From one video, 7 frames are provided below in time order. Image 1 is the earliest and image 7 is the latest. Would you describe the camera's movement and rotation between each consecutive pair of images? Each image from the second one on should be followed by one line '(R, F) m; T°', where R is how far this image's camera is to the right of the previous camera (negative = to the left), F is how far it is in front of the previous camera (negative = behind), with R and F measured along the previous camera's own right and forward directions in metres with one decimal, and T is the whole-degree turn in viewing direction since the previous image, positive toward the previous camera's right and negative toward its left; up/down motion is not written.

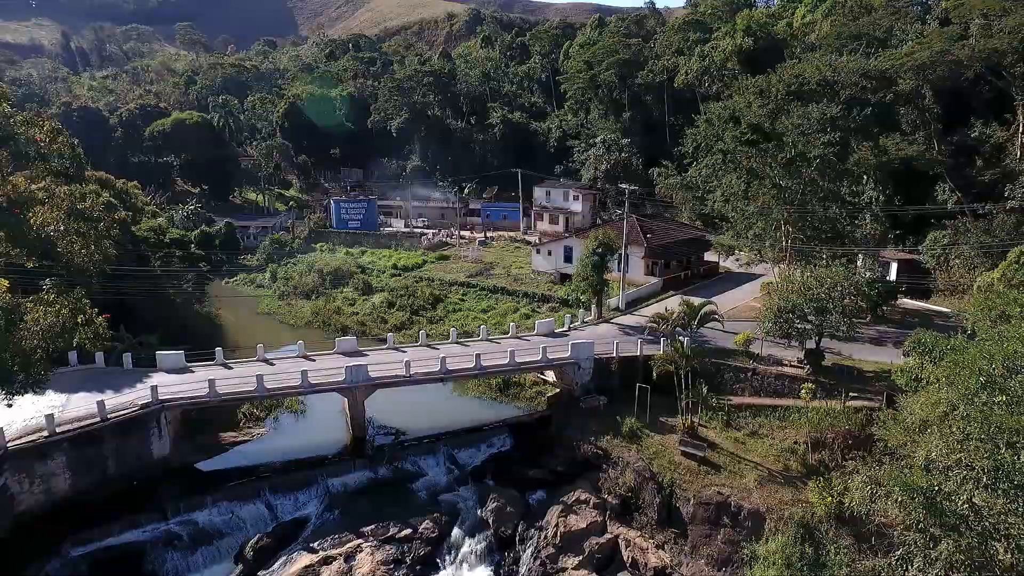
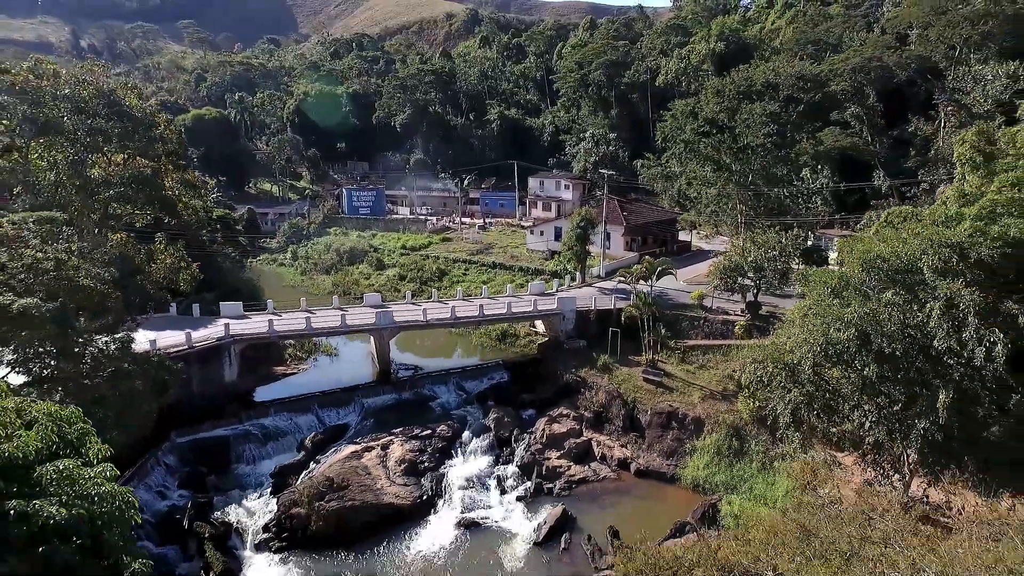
(0.0, -5.9) m; 0°
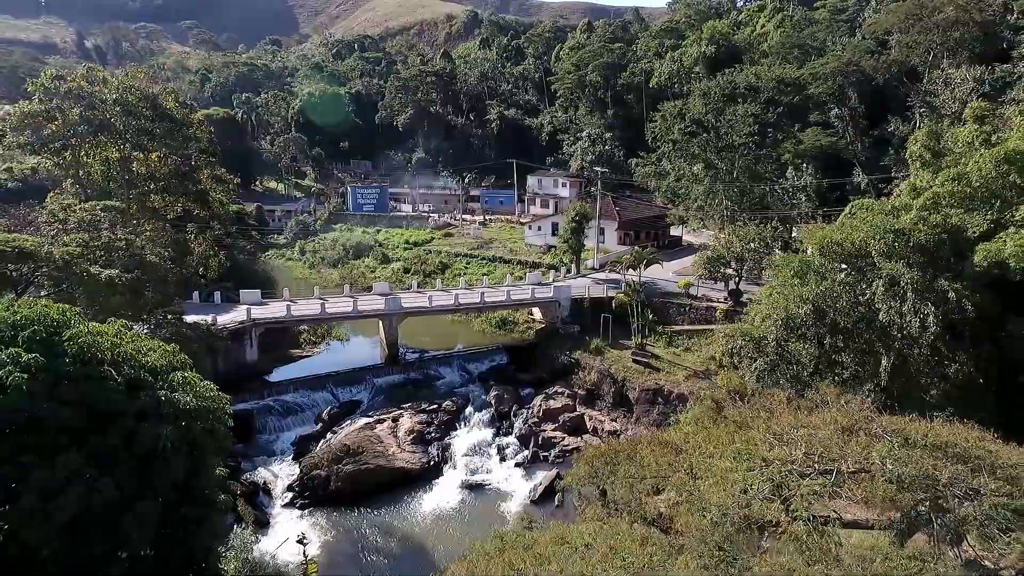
(0.0, -2.4) m; 0°
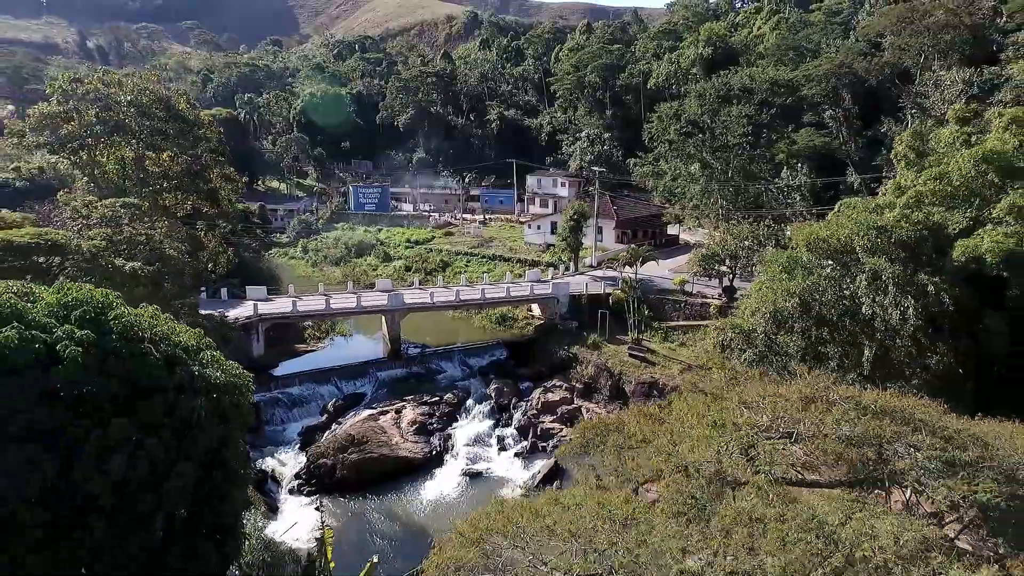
(0.0, -0.9) m; 0°
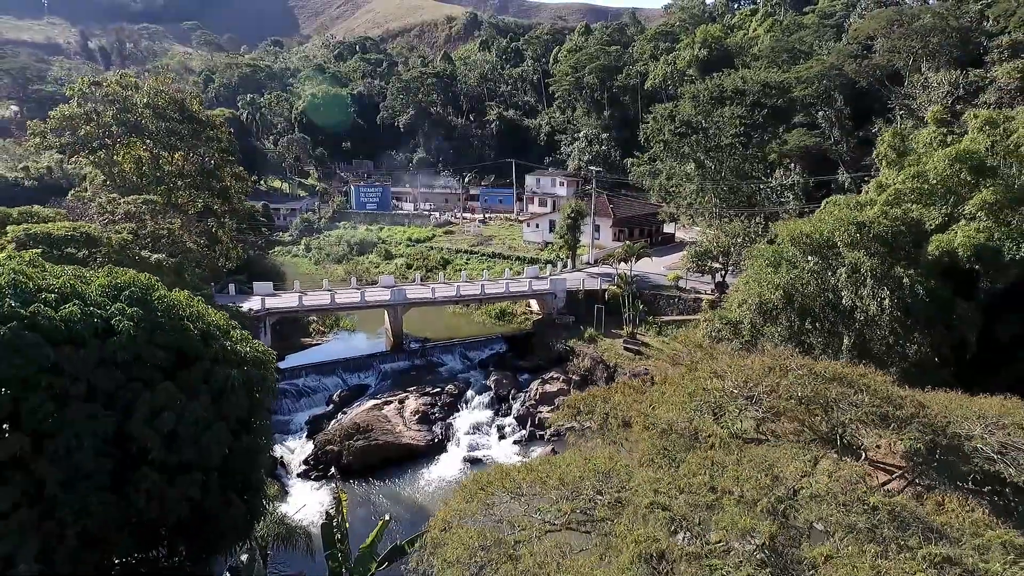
(0.0, -1.1) m; 0°
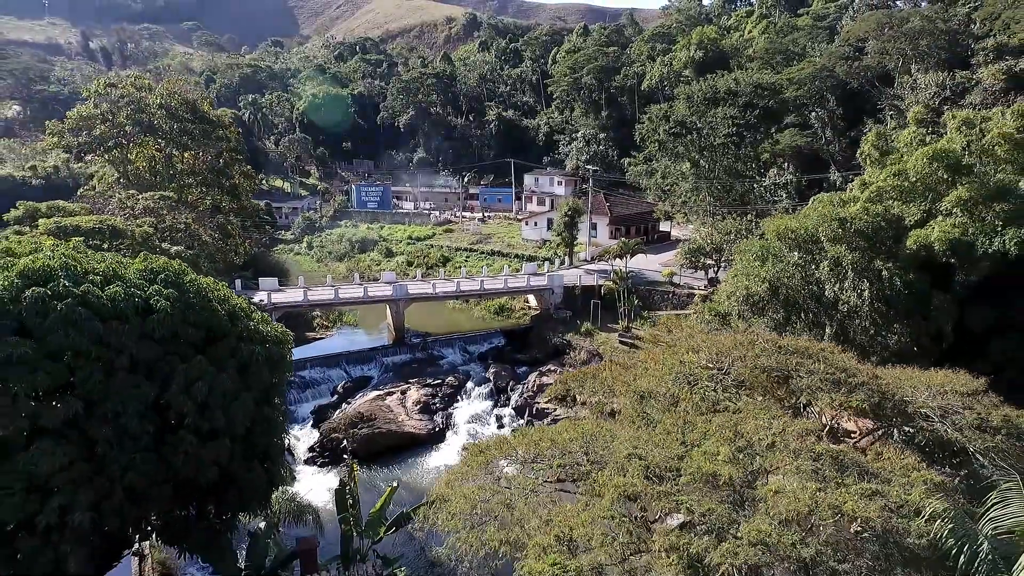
(0.0, -1.0) m; 0°
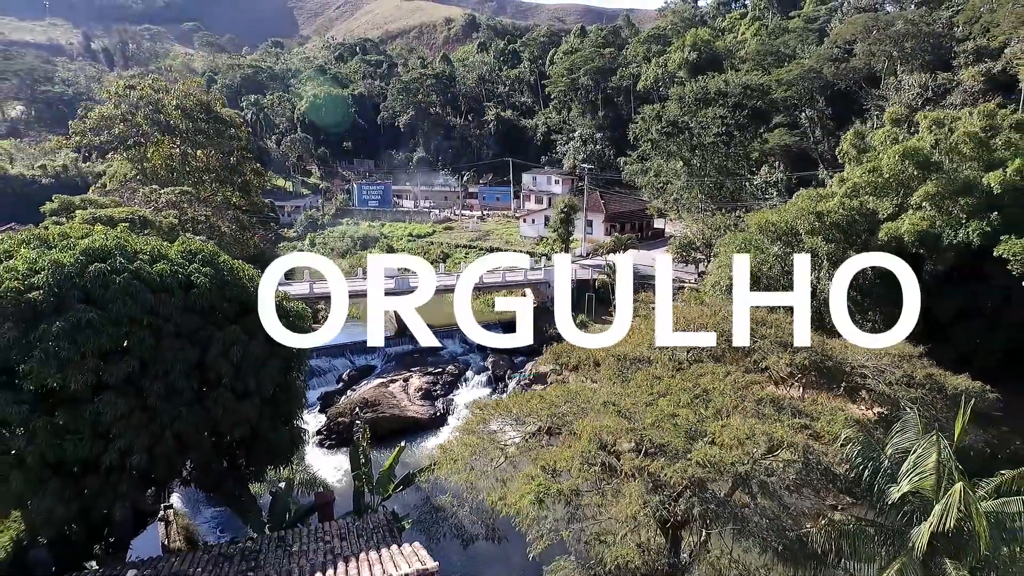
(+0.1, -1.4) m; 0°
